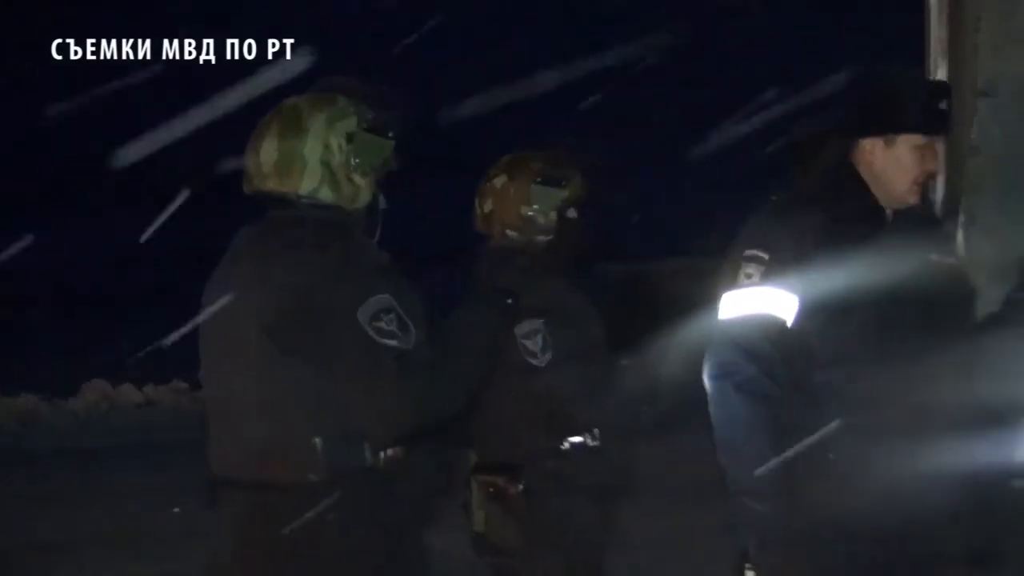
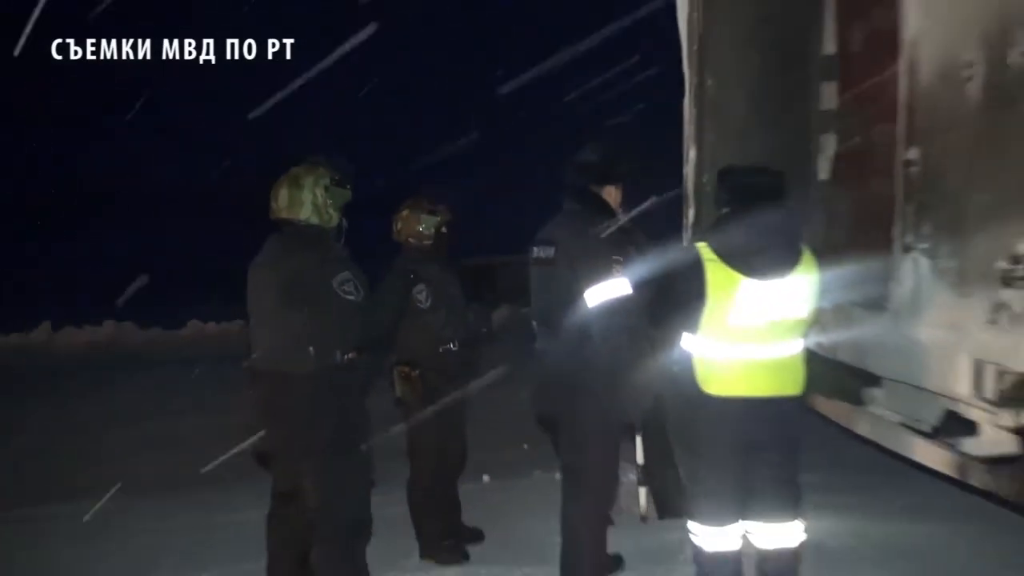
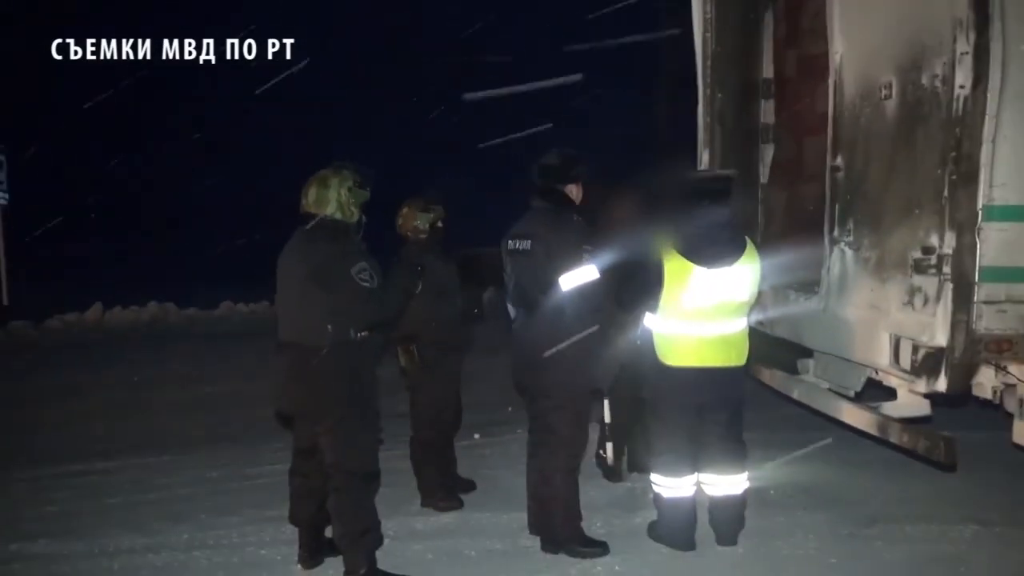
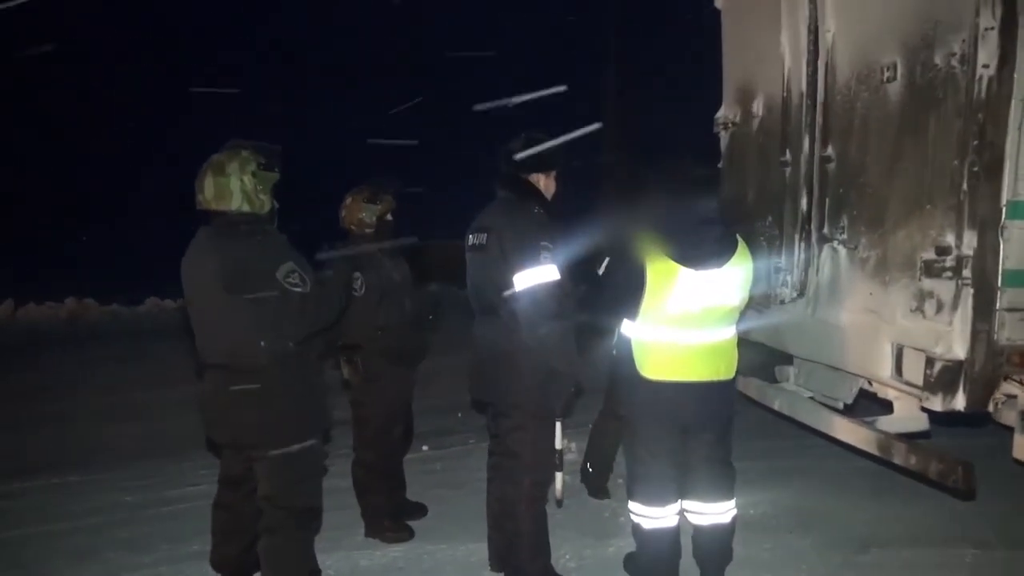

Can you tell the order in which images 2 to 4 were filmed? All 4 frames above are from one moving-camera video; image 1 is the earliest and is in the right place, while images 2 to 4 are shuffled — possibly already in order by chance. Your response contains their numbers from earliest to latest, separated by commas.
2, 3, 4
